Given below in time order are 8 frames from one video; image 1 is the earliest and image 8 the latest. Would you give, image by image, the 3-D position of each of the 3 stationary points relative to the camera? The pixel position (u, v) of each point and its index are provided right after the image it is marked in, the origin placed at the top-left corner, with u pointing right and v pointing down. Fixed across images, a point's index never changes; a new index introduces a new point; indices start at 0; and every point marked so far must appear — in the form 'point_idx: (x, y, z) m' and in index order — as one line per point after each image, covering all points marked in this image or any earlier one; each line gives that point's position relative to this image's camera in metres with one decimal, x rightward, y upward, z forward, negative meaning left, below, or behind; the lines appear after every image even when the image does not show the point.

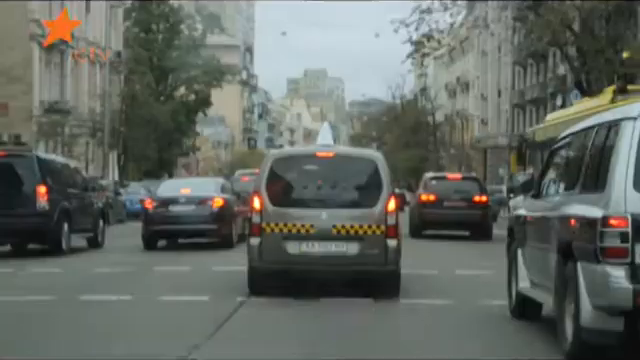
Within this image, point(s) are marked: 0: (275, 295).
0: (-1.1, -2.9, +15.4) m
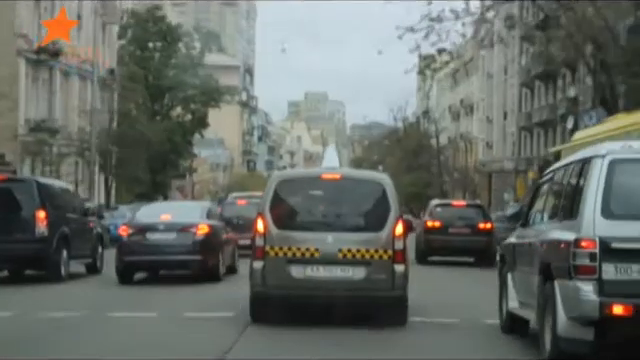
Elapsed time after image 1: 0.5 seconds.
0: (-1.0, -3.4, +15.1) m
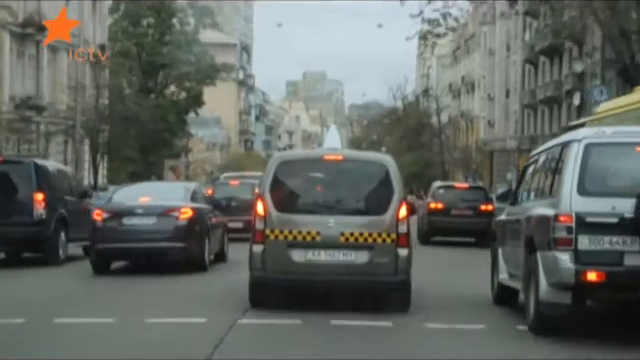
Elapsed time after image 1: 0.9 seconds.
0: (-1.0, -3.0, +14.7) m
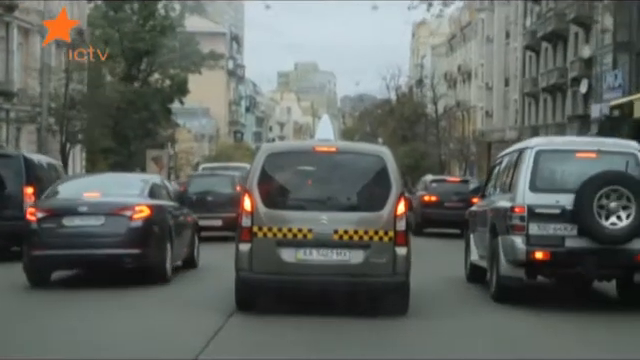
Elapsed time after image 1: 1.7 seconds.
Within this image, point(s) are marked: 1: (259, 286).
0: (-1.2, -2.8, +13.6) m
1: (-1.3, -2.2, +12.9) m
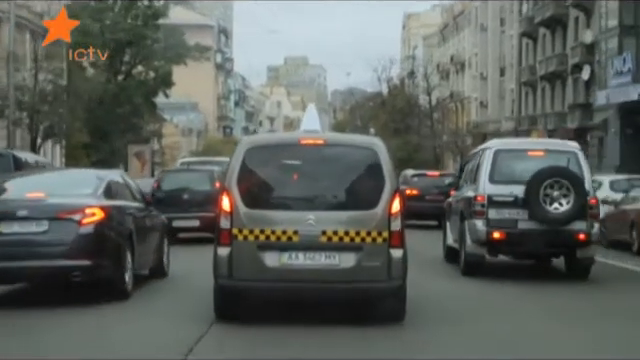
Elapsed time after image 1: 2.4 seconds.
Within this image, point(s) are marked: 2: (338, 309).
0: (-1.4, -2.8, +12.4) m
1: (-1.5, -2.1, +11.6) m
2: (+0.3, -2.7, +13.1) m
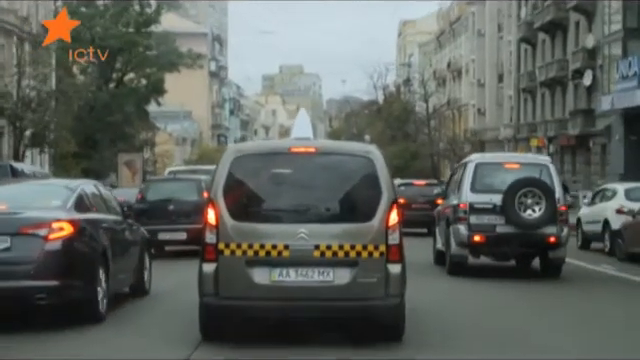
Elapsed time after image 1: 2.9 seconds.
0: (-1.5, -3.0, +11.6) m
1: (-1.6, -2.3, +10.8) m
2: (+0.2, -2.9, +12.3) m
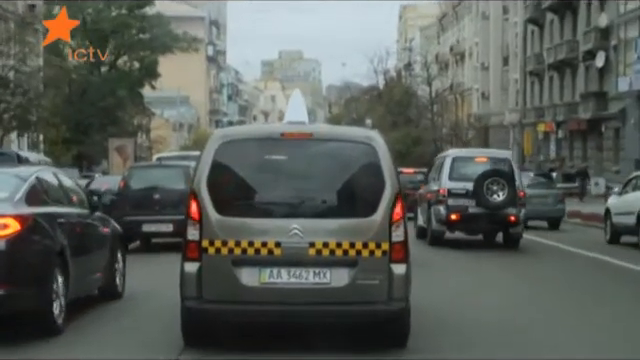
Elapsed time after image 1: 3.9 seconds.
0: (-1.6, -2.8, +10.5) m
1: (-1.7, -2.2, +9.7) m
2: (+0.1, -2.7, +11.2) m
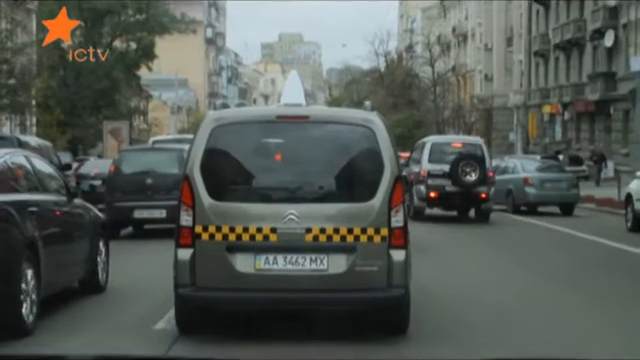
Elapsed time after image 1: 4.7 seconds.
0: (-1.6, -2.5, +10.1) m
1: (-1.7, -1.9, +9.3) m
2: (+0.1, -2.4, +10.9) m
